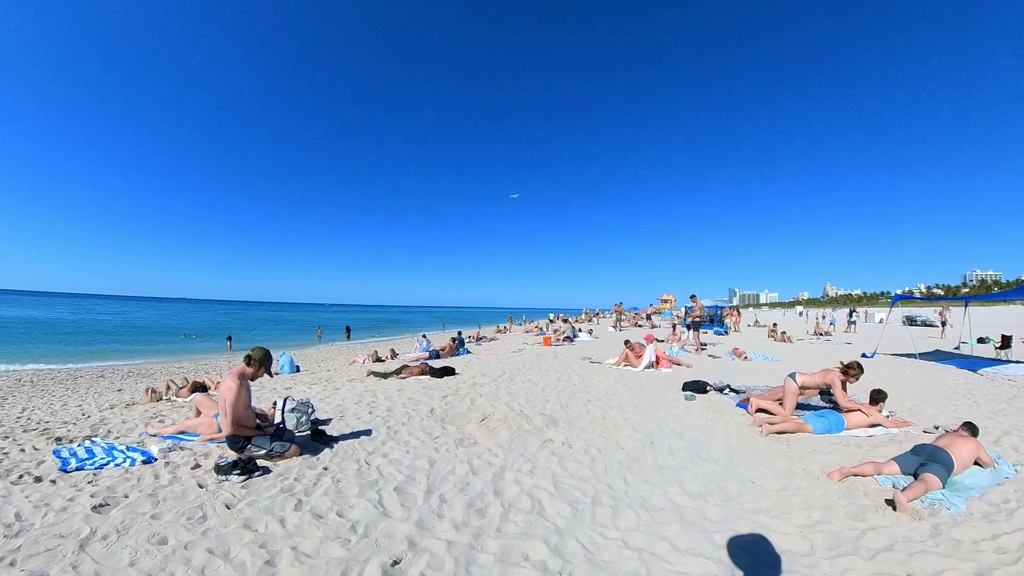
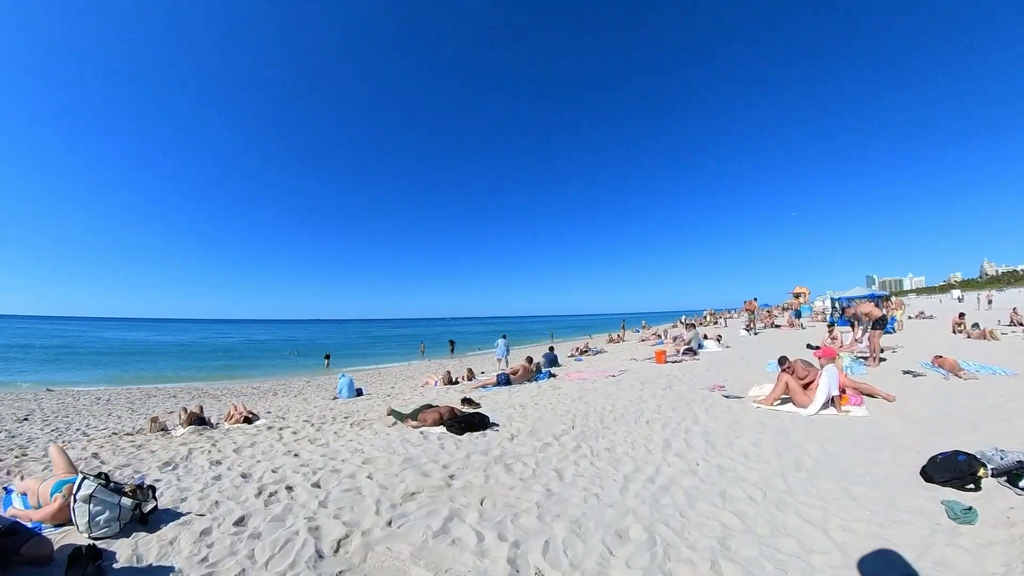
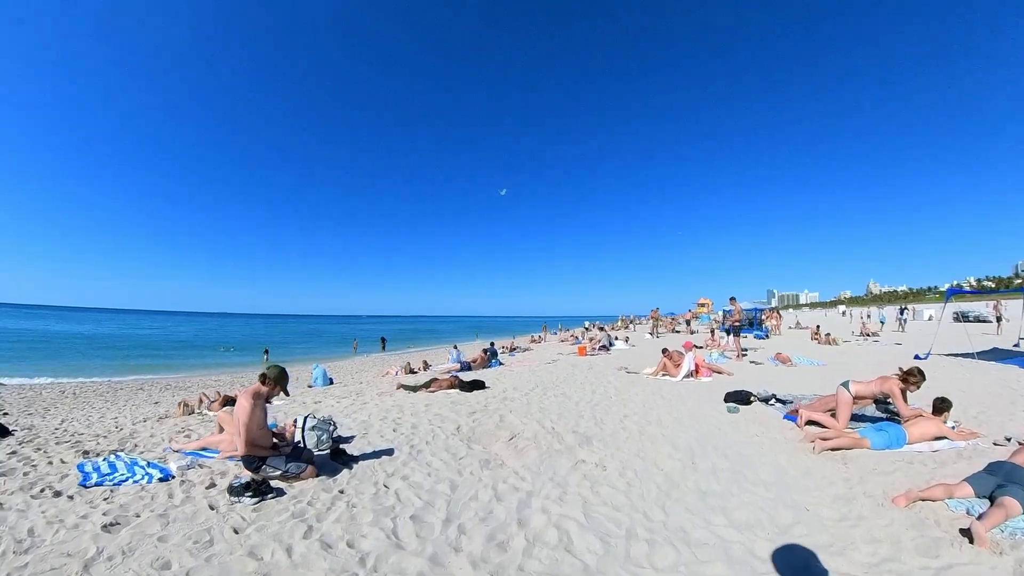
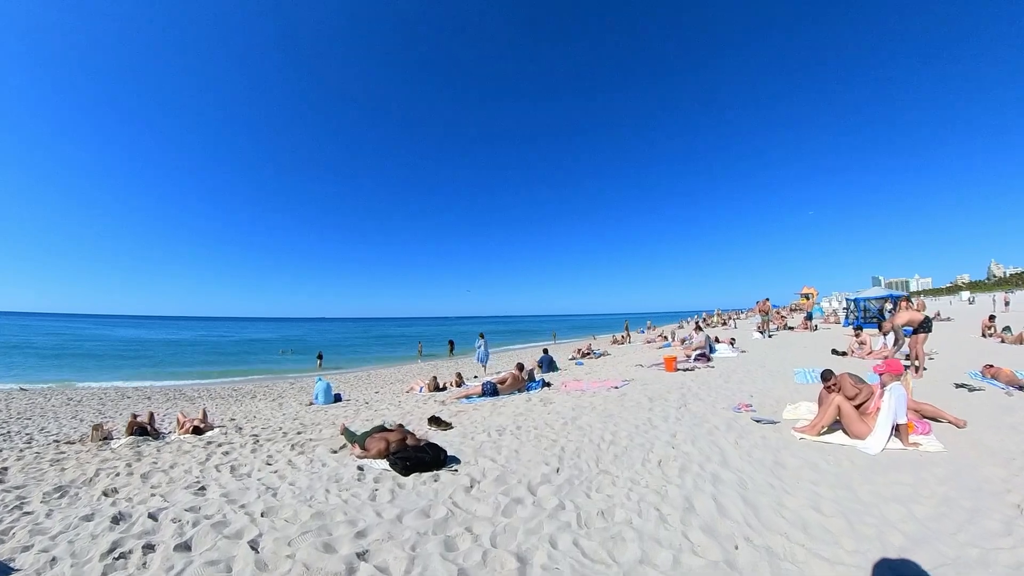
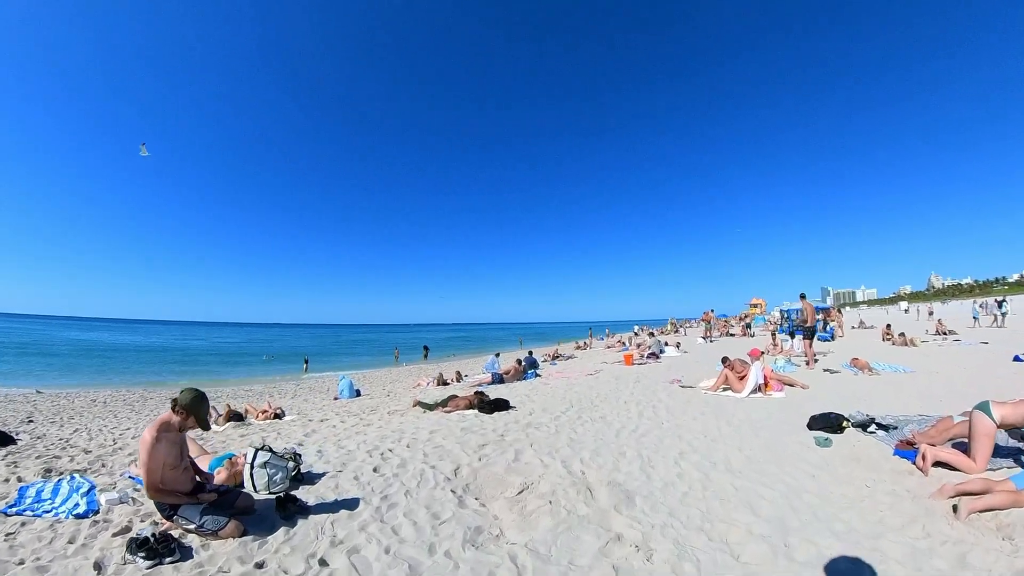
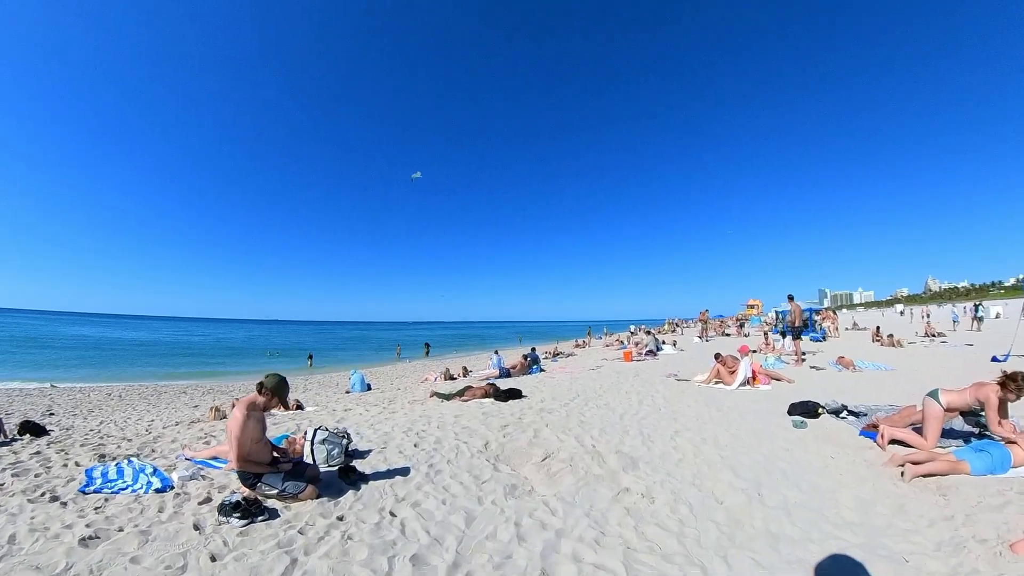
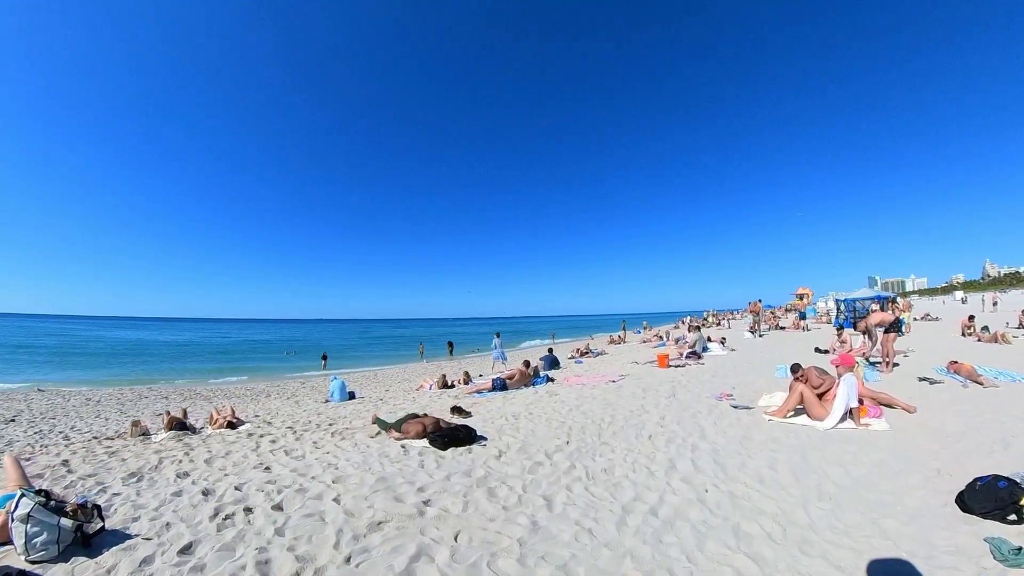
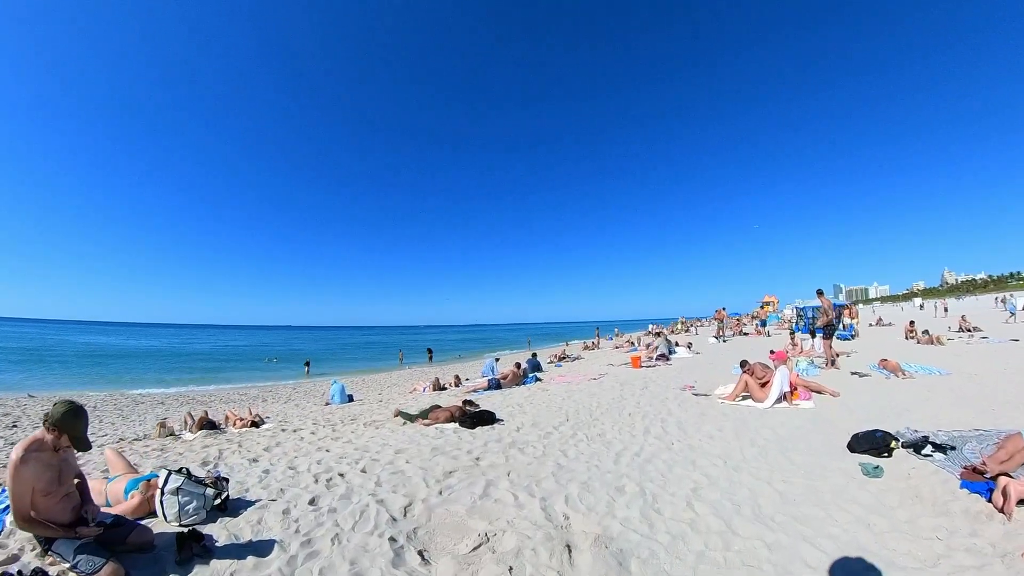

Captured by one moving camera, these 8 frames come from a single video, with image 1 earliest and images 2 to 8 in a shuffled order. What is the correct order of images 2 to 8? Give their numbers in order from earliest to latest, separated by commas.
3, 6, 5, 8, 2, 7, 4
